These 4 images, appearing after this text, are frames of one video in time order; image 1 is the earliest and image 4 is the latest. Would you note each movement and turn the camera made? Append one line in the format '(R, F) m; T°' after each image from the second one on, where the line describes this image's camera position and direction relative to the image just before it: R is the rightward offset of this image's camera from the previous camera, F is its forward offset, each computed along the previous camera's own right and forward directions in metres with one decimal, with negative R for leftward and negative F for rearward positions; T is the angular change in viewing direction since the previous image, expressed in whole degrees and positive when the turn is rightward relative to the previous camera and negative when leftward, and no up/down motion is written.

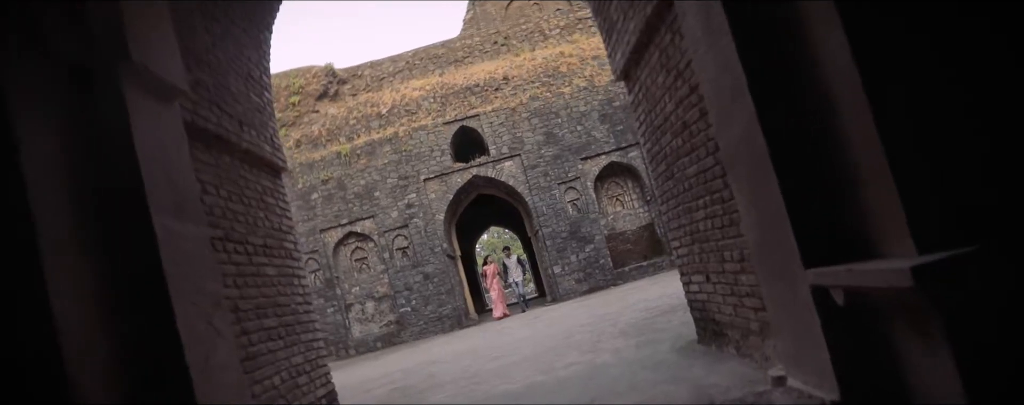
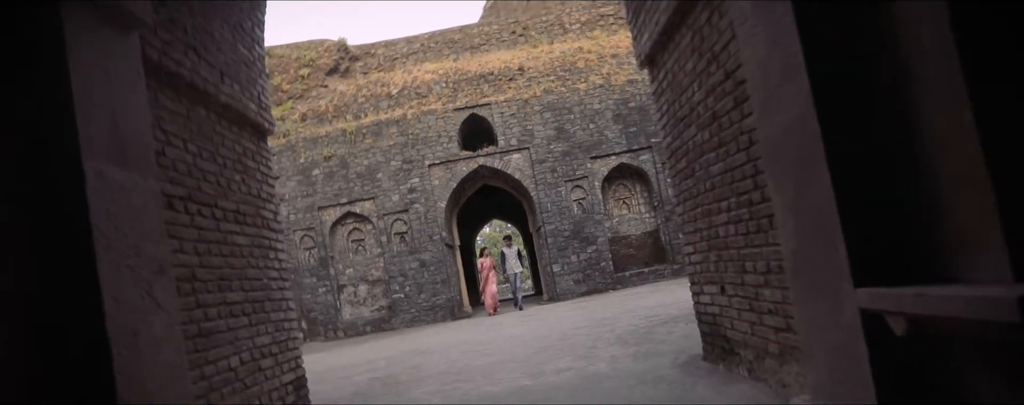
(0.0, +0.5) m; 0°
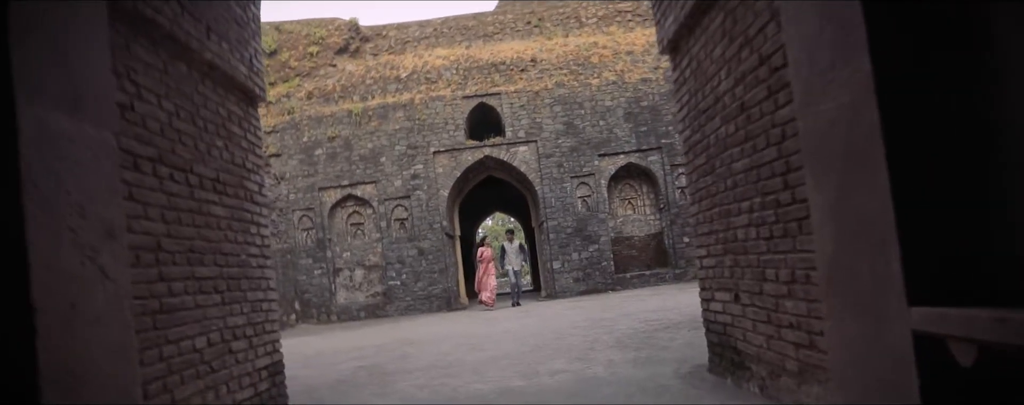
(0.0, +0.3) m; 0°
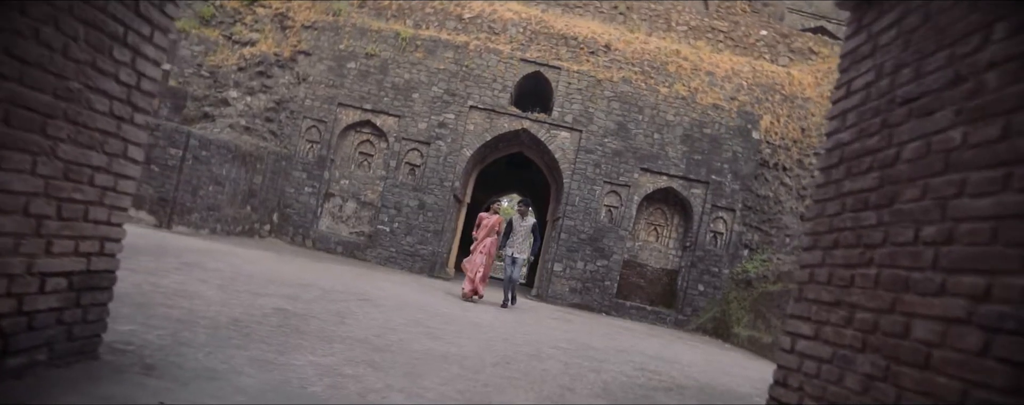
(0.0, +1.8) m; -1°
